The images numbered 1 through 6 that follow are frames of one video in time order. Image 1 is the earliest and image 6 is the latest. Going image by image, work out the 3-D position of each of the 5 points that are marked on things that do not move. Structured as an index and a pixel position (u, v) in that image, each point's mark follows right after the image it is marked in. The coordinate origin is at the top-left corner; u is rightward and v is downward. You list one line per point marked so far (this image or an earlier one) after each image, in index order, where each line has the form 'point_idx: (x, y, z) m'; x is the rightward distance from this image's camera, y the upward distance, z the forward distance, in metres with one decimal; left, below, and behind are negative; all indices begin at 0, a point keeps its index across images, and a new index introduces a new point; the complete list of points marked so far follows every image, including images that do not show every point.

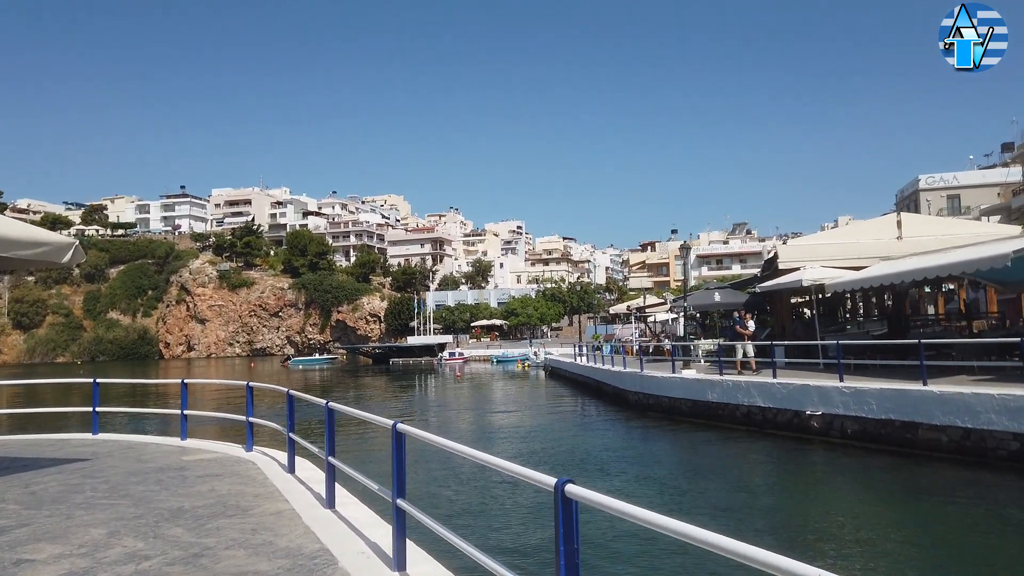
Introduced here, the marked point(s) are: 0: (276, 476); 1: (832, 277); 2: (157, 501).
0: (-2.4, -1.9, +7.3) m
1: (+8.0, +0.3, +18.3) m
2: (-3.1, -1.9, +6.3) m
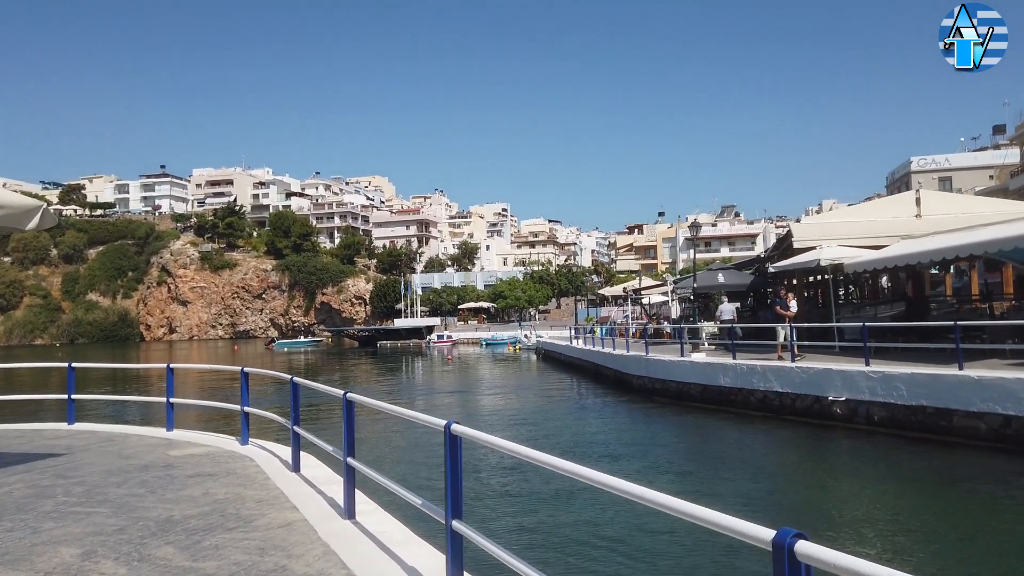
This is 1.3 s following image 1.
0: (-2.0, -1.6, +6.4) m
1: (+8.1, +0.8, +17.5) m
2: (-2.7, -1.6, +5.4) m
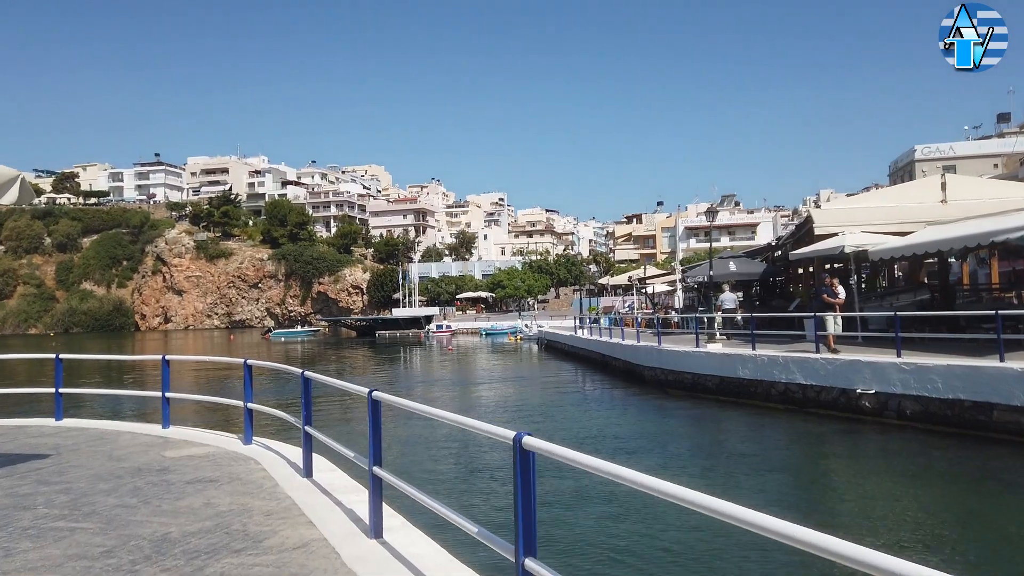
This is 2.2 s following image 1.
0: (-1.7, -1.5, +5.7) m
1: (+8.4, +1.1, +16.8) m
2: (-2.4, -1.5, +4.7) m
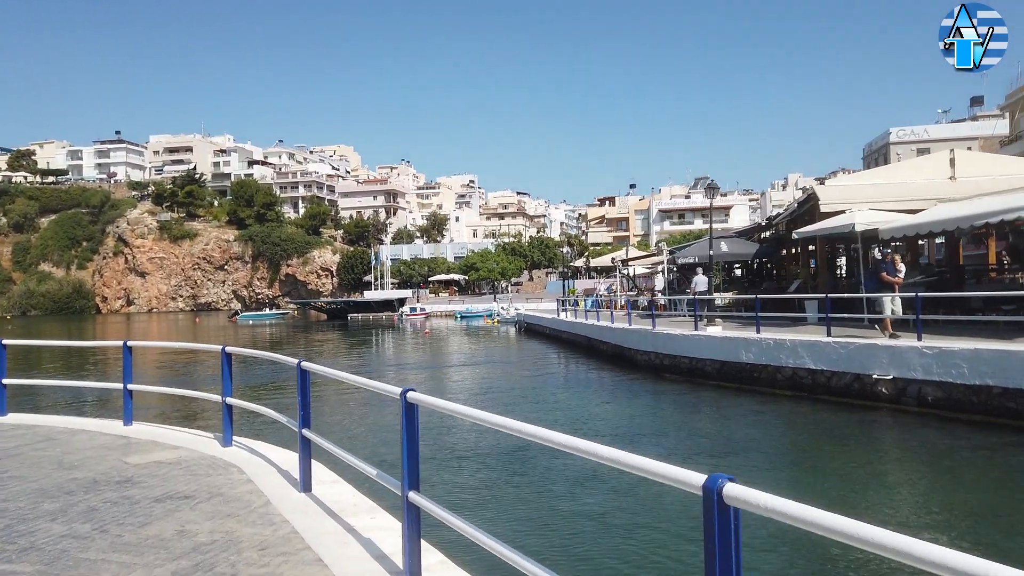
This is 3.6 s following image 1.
0: (-1.4, -1.3, +4.6) m
1: (+8.2, +1.5, +16.1) m
2: (-2.1, -1.3, +3.6) m
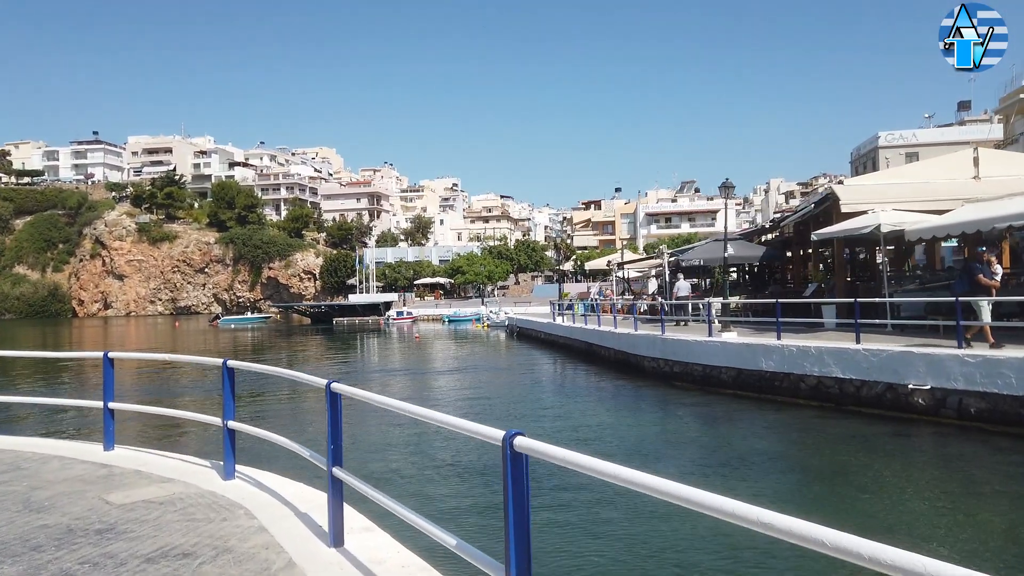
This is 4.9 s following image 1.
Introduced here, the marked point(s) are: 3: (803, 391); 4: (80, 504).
0: (-1.0, -1.3, +3.6) m
1: (+8.4, +1.4, +15.4) m
2: (-1.6, -1.4, +2.6) m
3: (+5.9, -2.1, +15.1) m
4: (-2.8, -1.4, +4.8) m
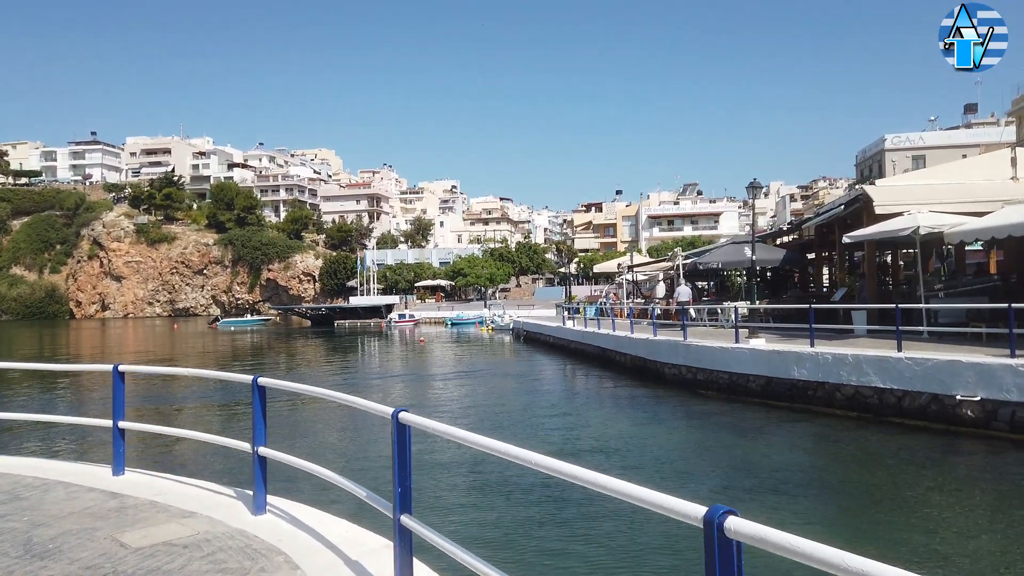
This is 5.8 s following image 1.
0: (-0.5, -1.4, +3.0) m
1: (+8.8, +1.3, +14.7) m
2: (-1.2, -1.4, +1.9) m
3: (+6.4, -2.2, +14.4) m
4: (-2.3, -1.4, +4.1) m
